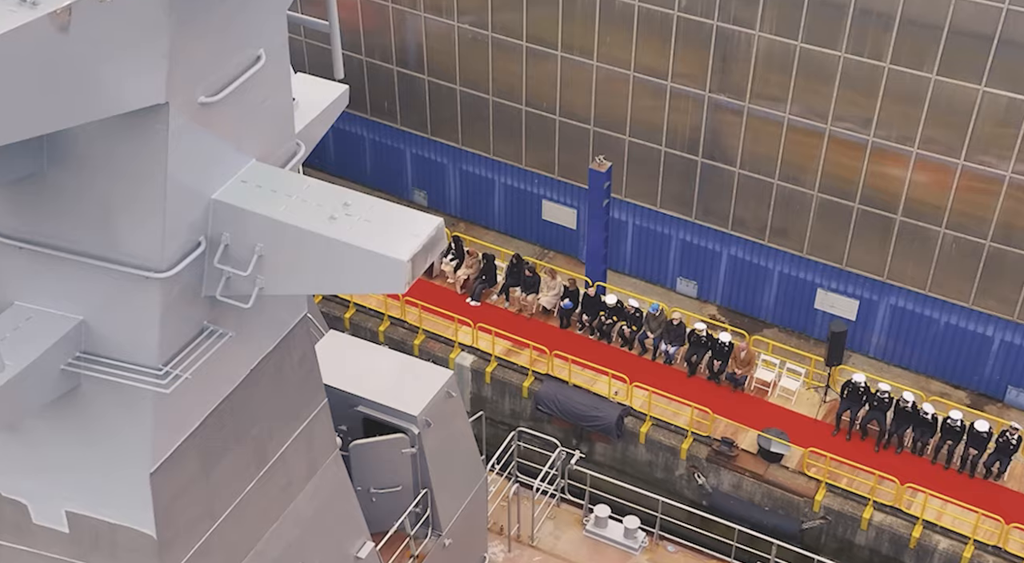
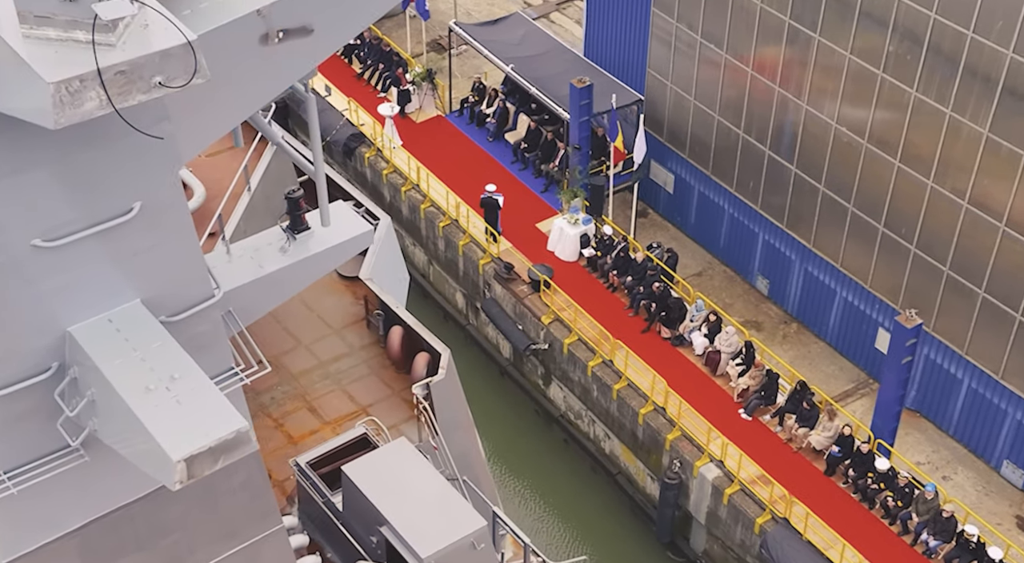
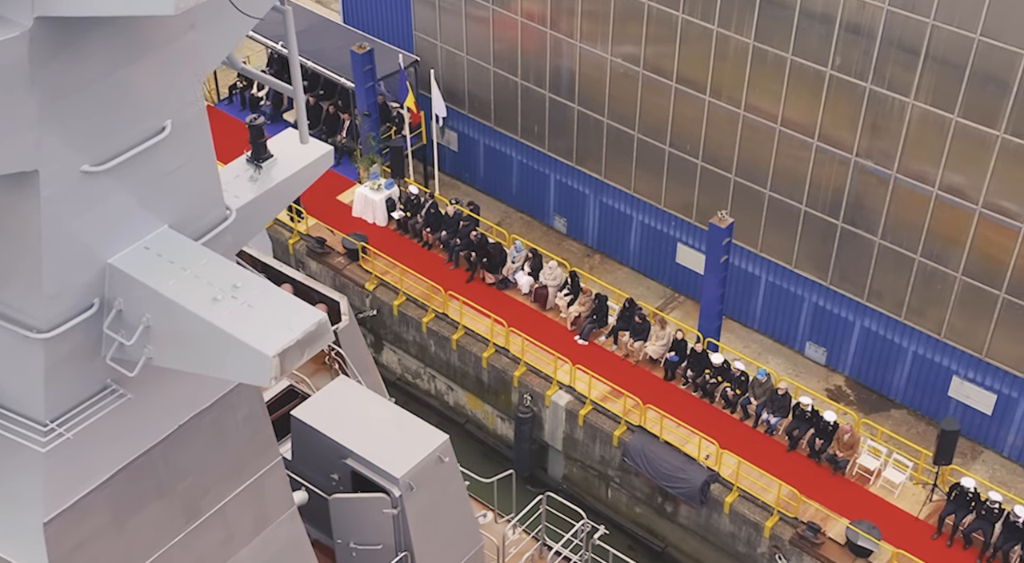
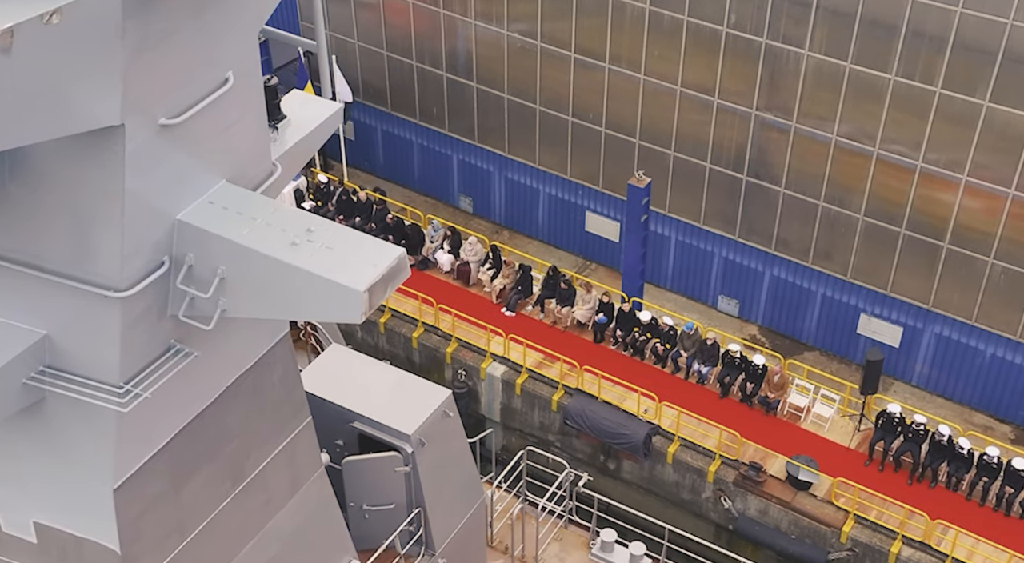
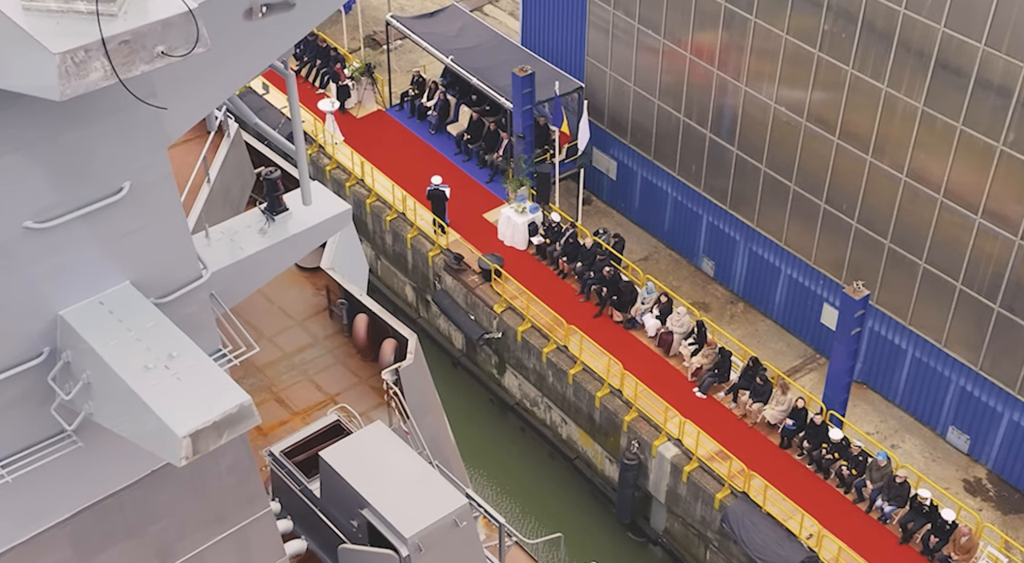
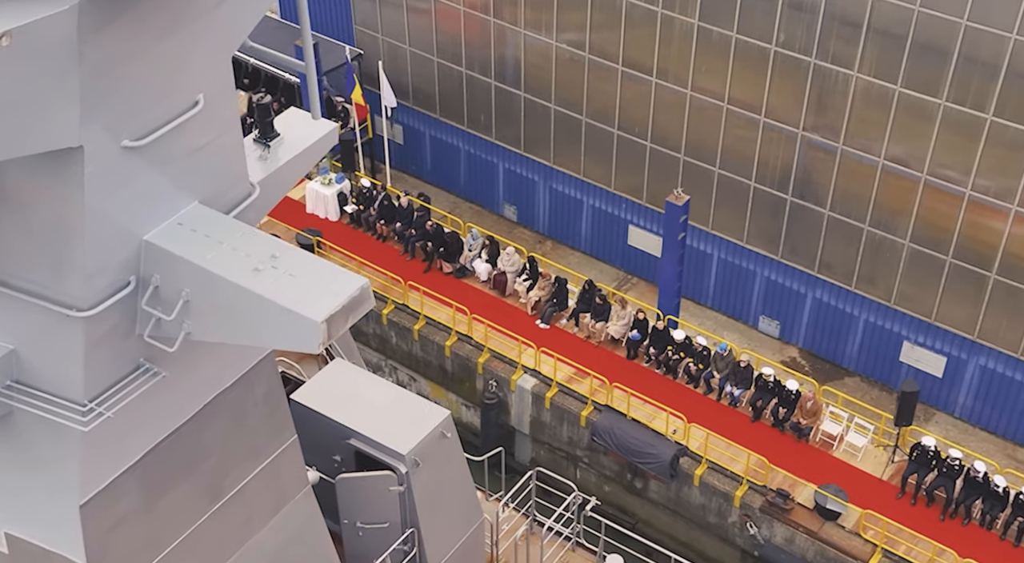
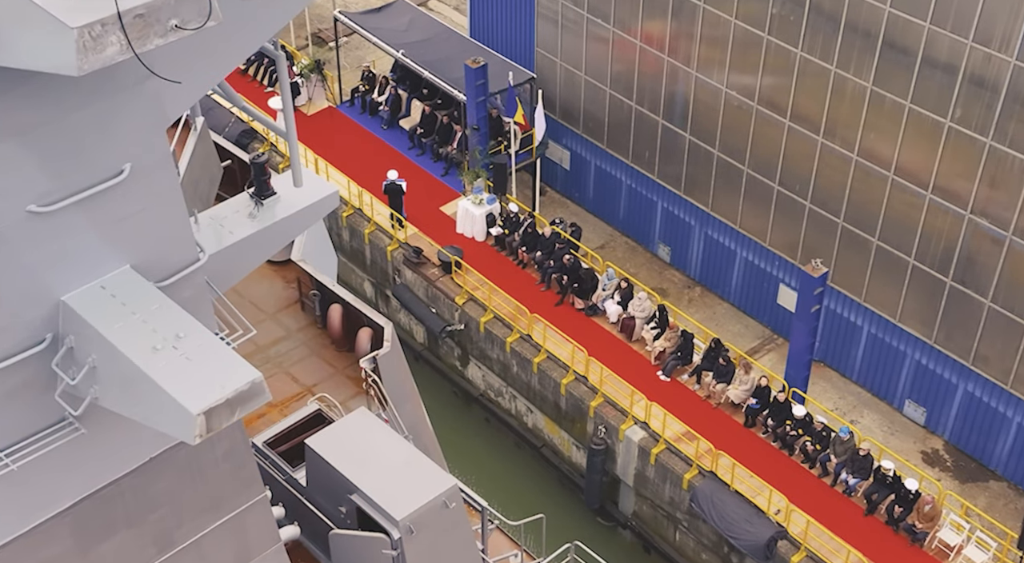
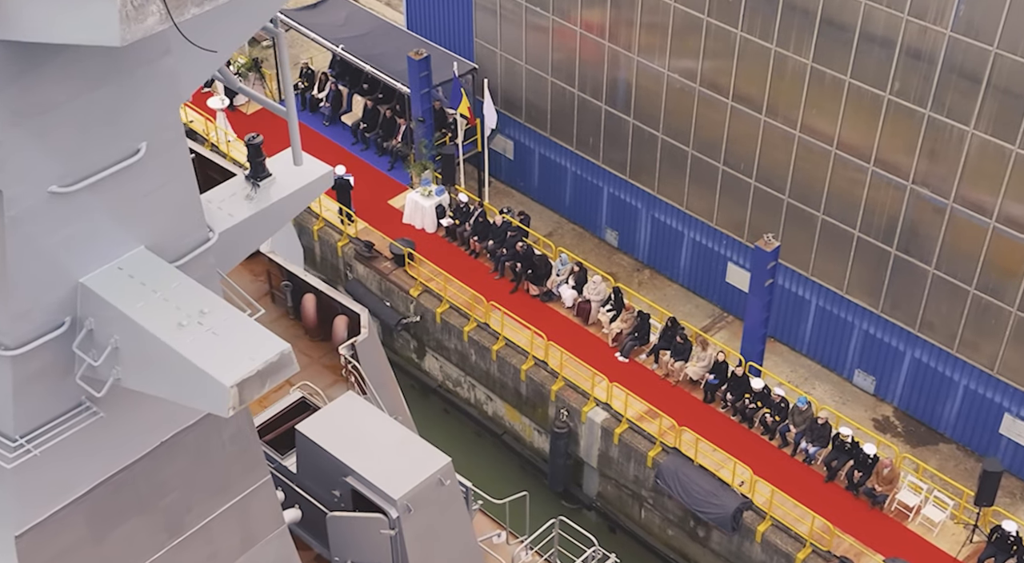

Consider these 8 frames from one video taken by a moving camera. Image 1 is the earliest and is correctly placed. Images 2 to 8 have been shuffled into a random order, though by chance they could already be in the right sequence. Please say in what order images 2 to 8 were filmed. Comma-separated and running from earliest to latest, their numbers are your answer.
4, 6, 3, 8, 7, 5, 2
